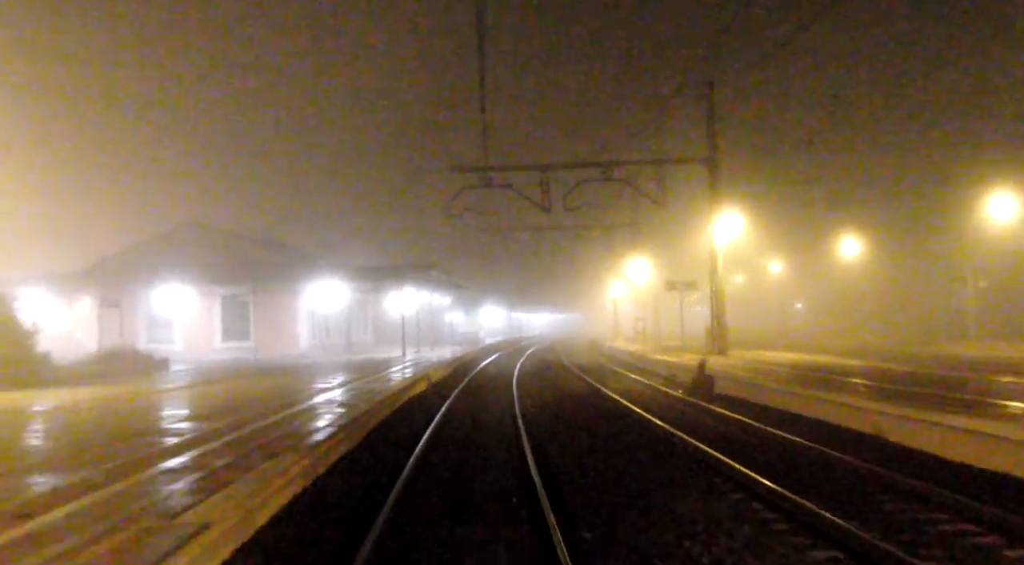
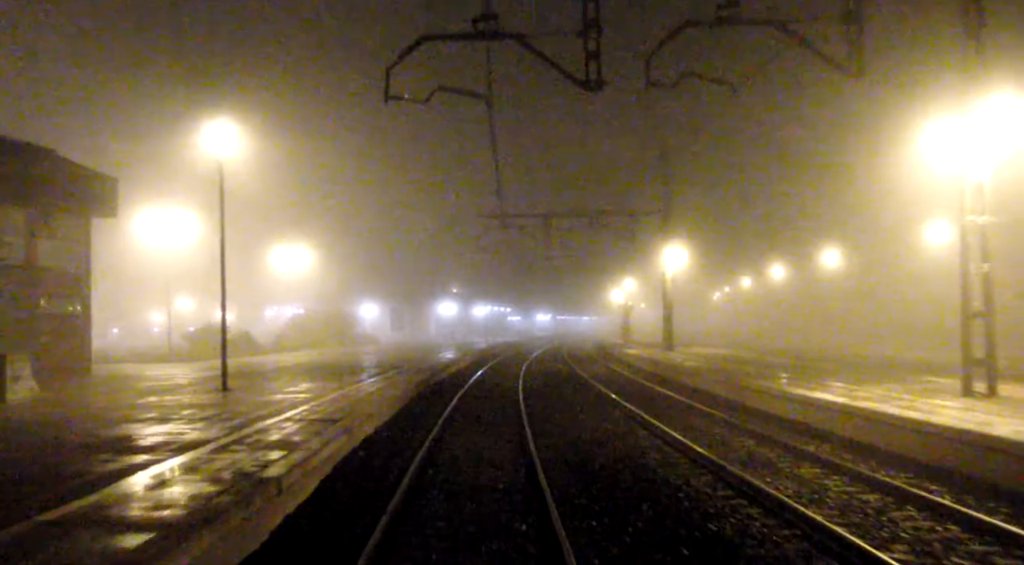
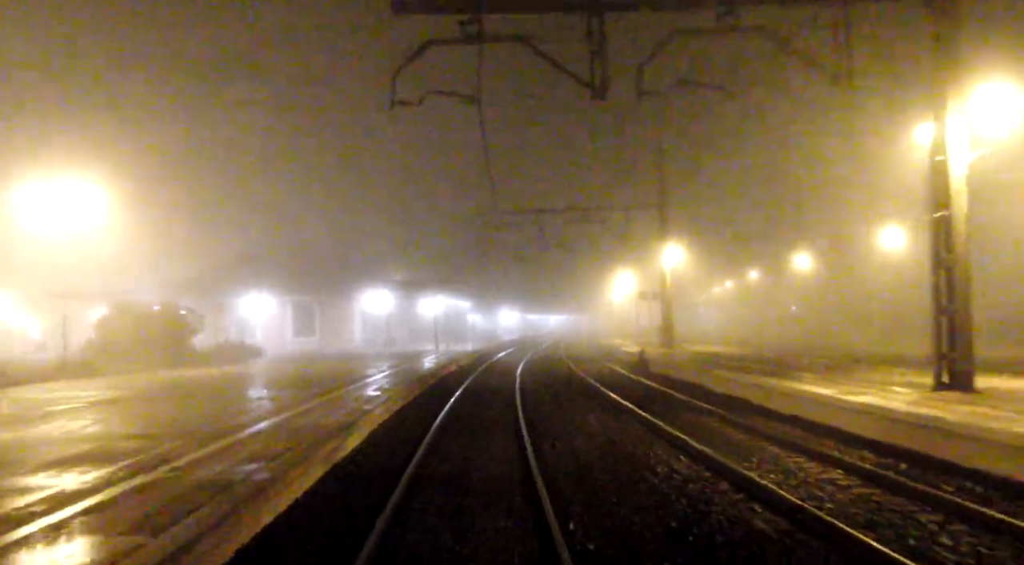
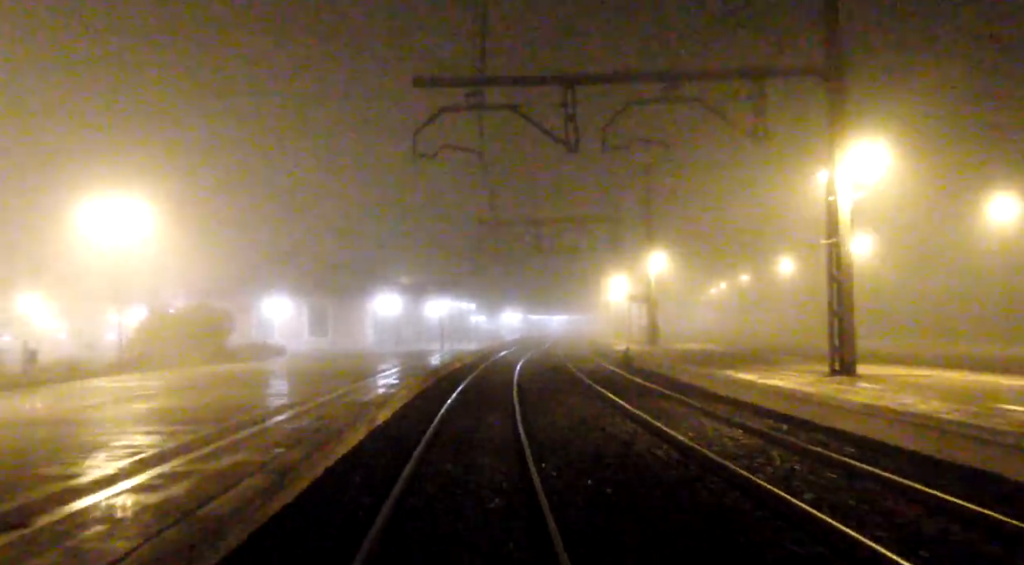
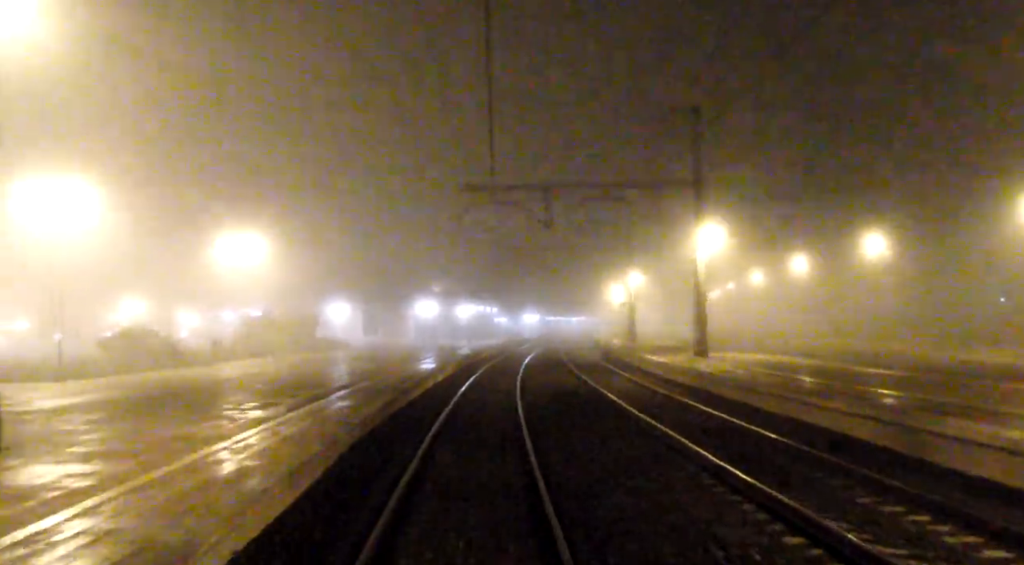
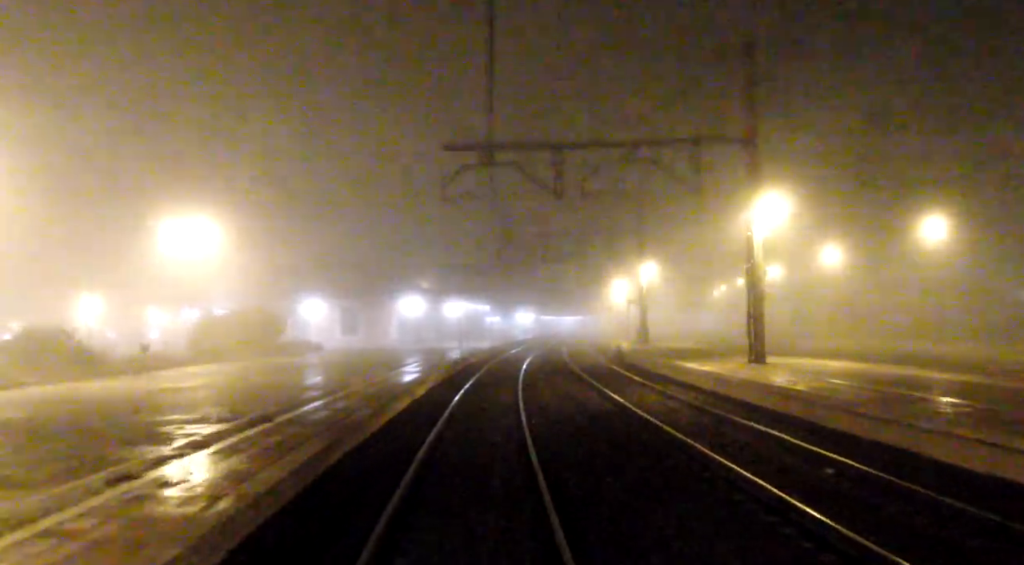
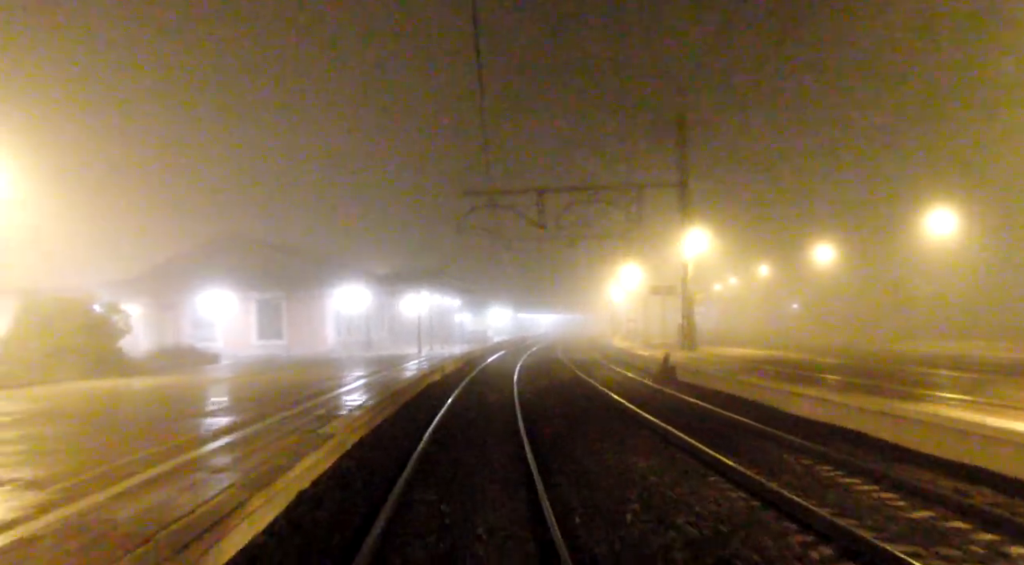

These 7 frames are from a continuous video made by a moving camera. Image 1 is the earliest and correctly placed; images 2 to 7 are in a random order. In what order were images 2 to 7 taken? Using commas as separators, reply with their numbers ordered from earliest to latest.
7, 3, 4, 6, 5, 2
